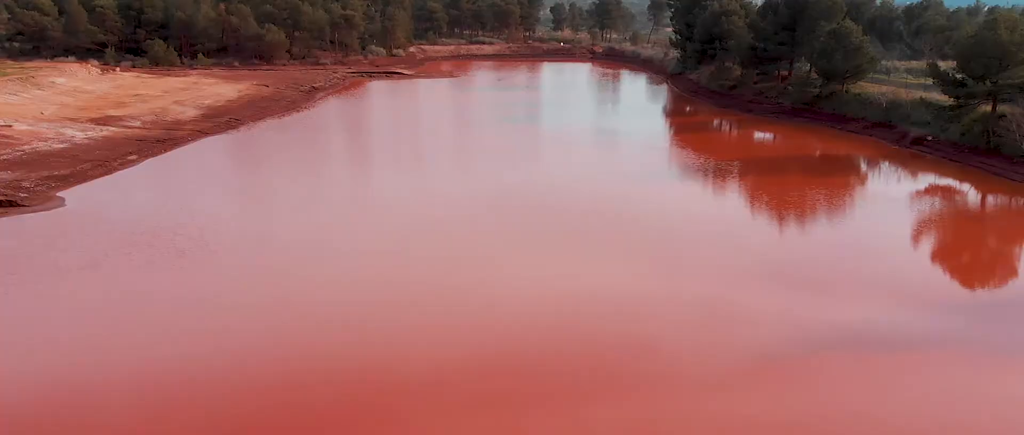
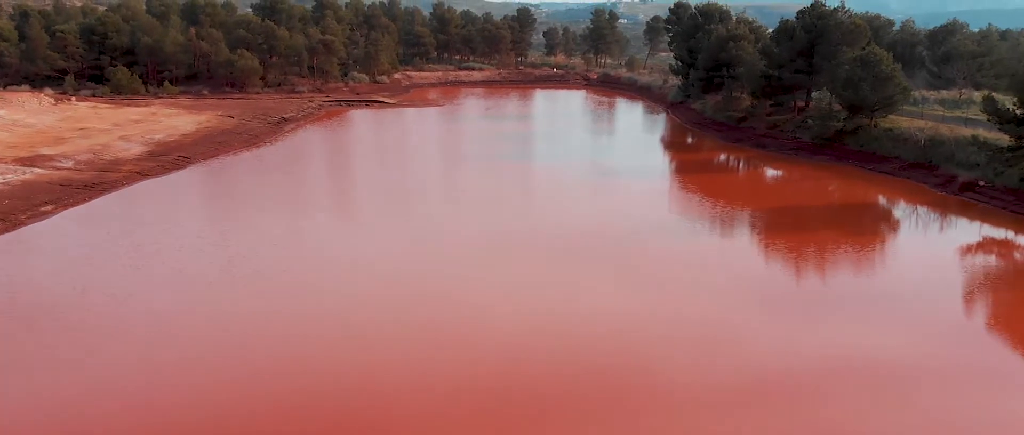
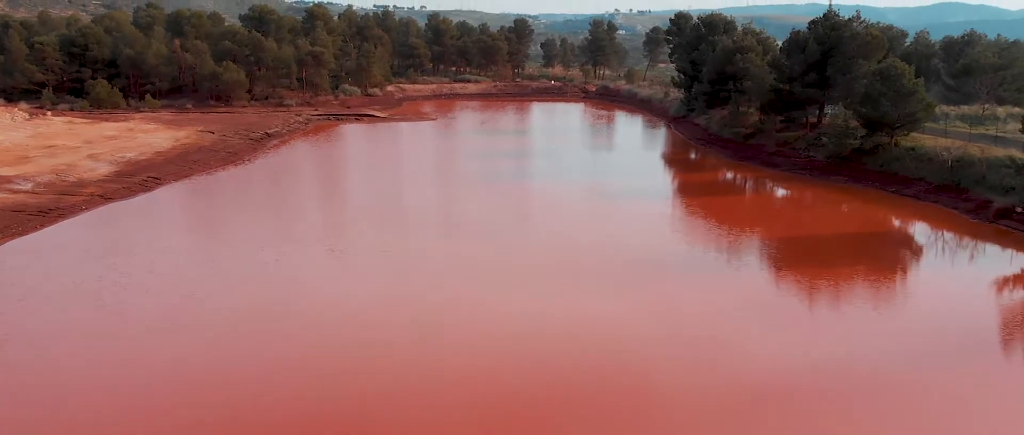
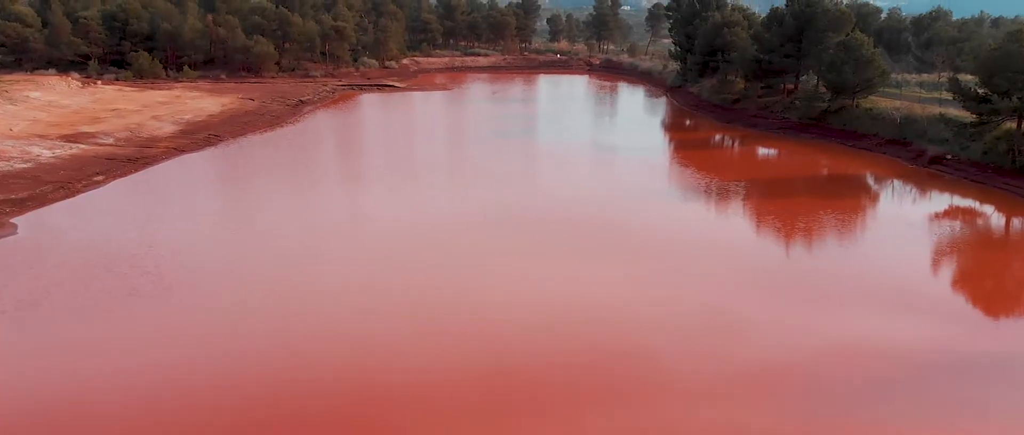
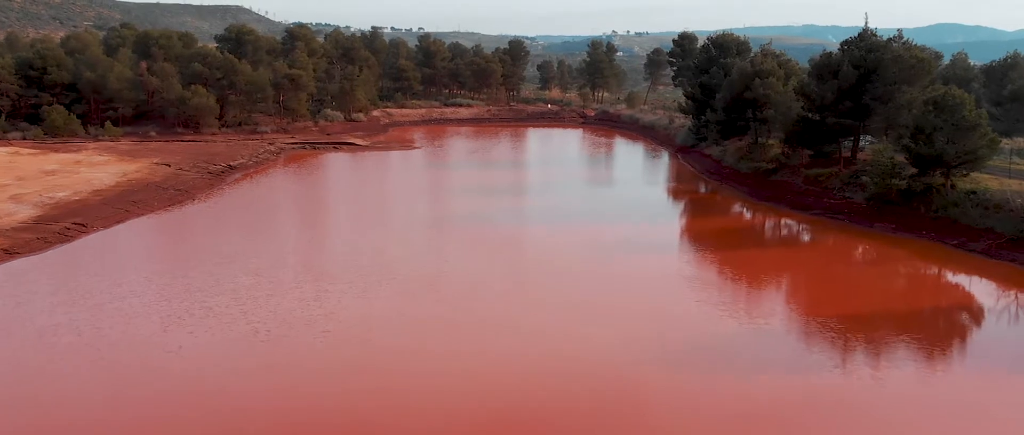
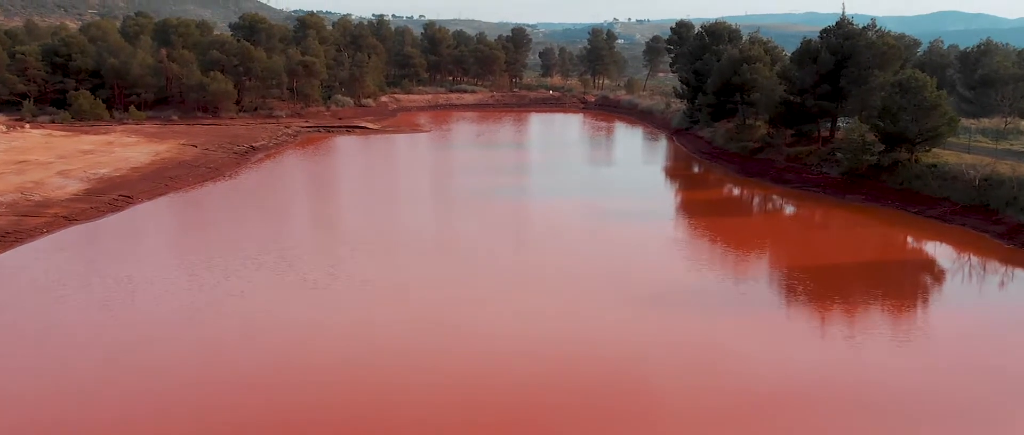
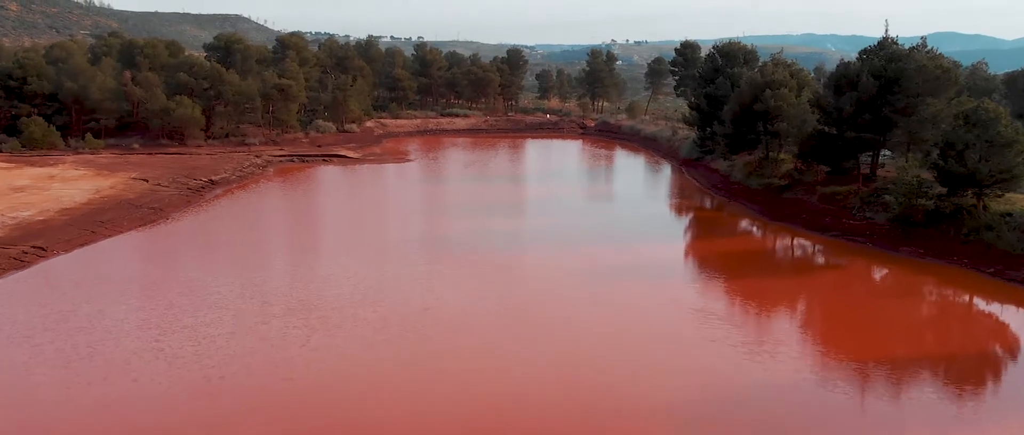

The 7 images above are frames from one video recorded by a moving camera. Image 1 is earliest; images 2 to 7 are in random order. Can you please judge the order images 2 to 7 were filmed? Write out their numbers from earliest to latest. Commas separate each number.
4, 2, 3, 6, 5, 7
